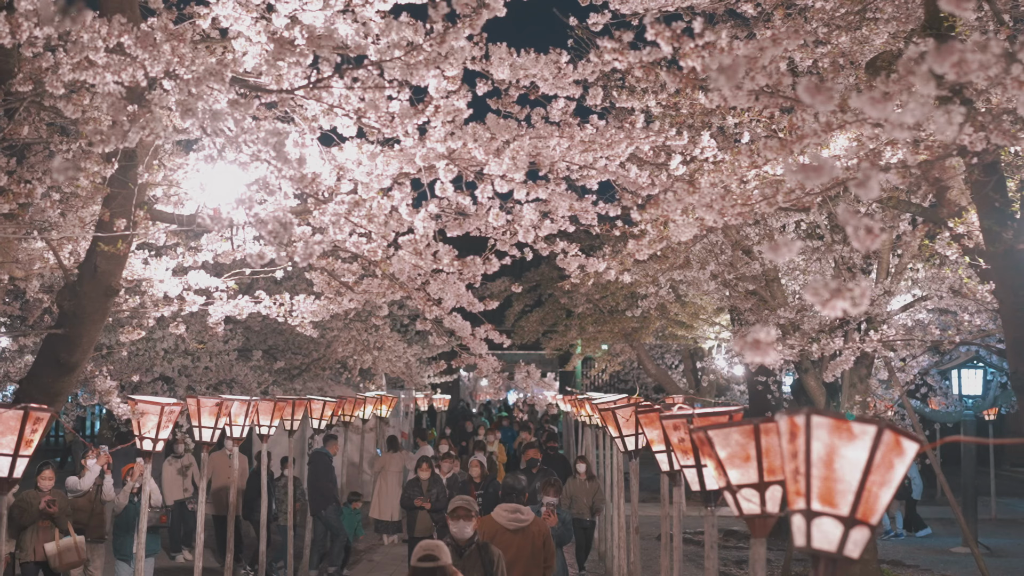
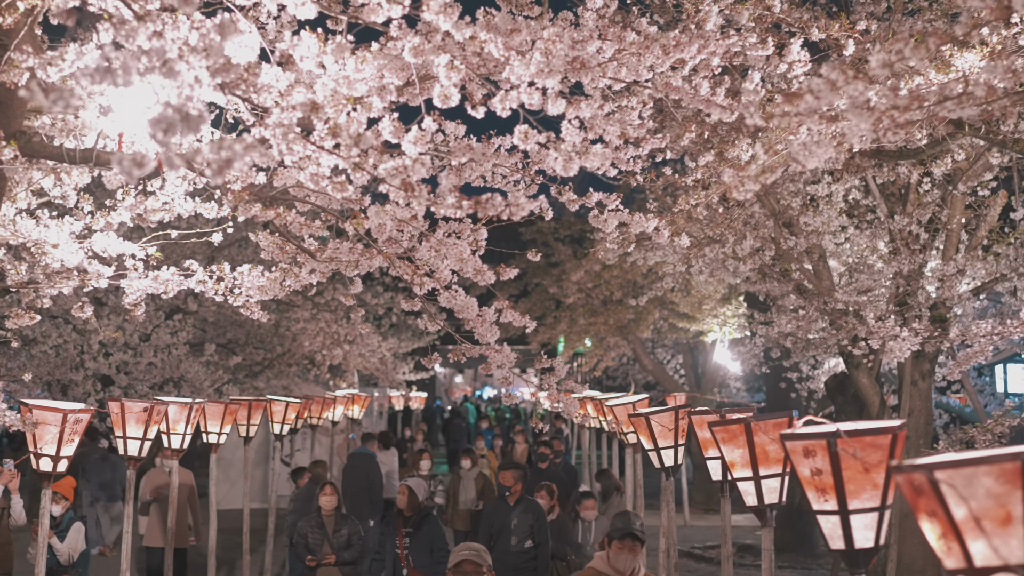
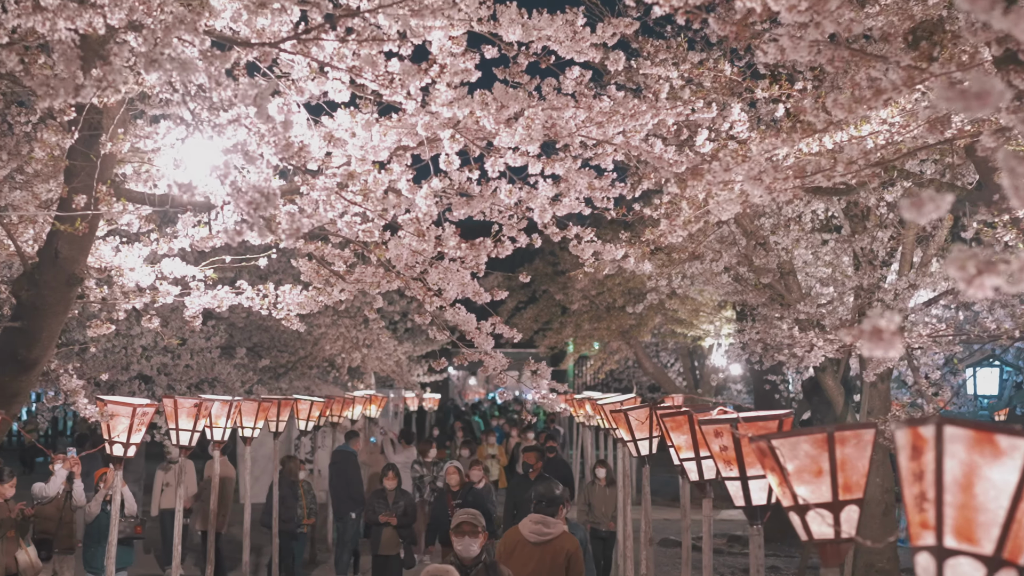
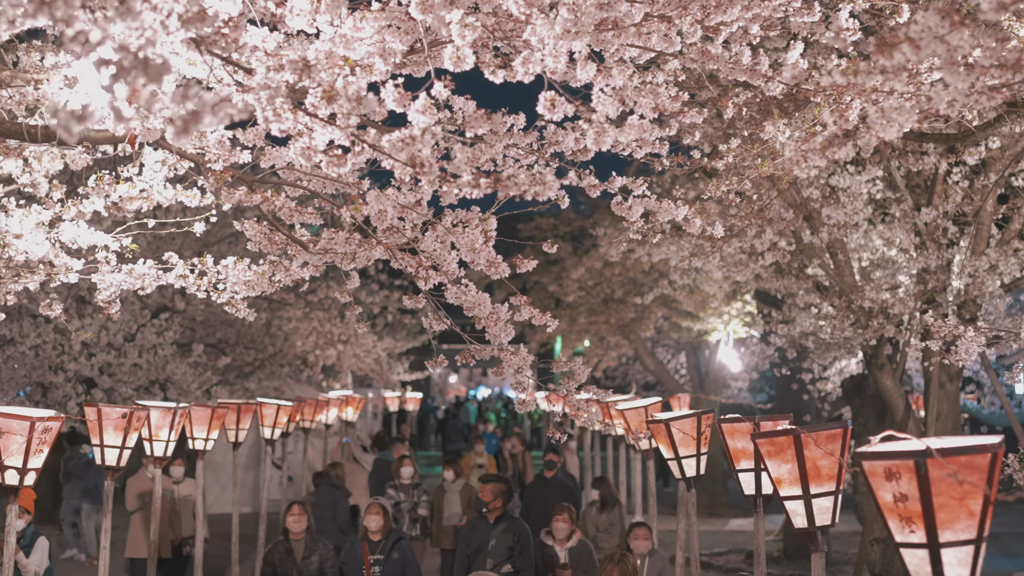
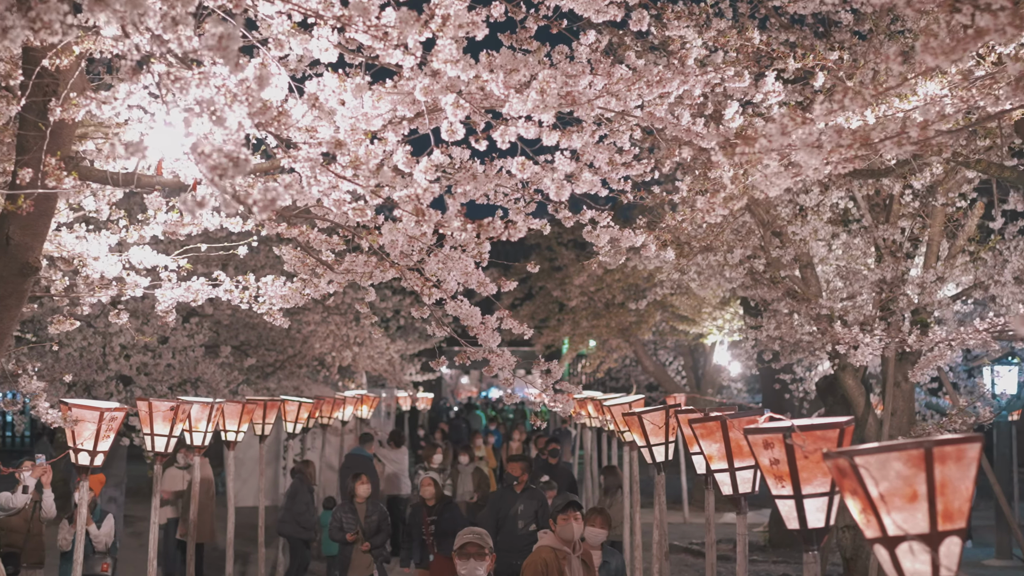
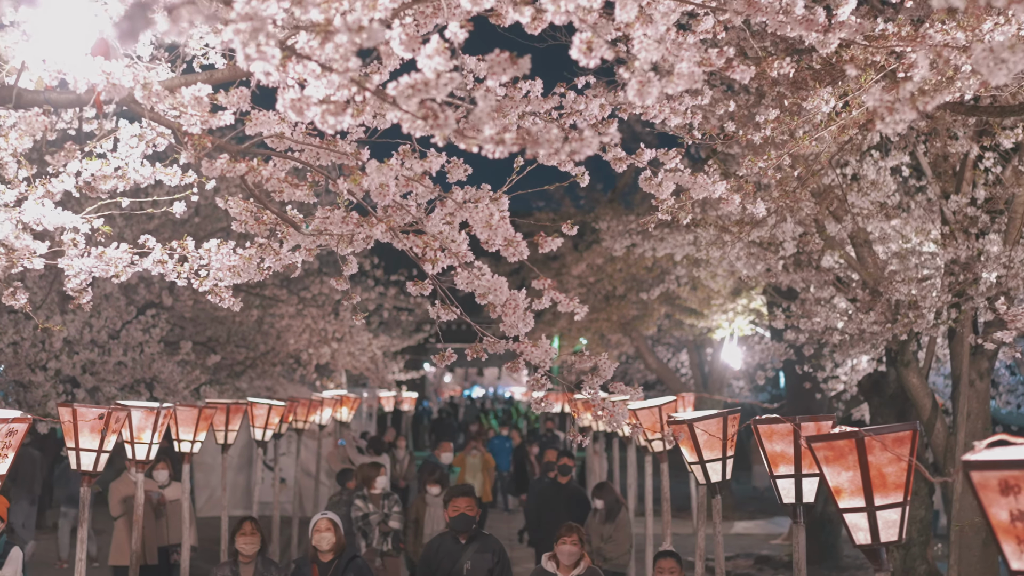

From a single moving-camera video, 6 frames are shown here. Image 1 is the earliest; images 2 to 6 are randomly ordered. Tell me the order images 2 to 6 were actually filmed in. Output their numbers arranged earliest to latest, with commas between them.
3, 5, 2, 4, 6
